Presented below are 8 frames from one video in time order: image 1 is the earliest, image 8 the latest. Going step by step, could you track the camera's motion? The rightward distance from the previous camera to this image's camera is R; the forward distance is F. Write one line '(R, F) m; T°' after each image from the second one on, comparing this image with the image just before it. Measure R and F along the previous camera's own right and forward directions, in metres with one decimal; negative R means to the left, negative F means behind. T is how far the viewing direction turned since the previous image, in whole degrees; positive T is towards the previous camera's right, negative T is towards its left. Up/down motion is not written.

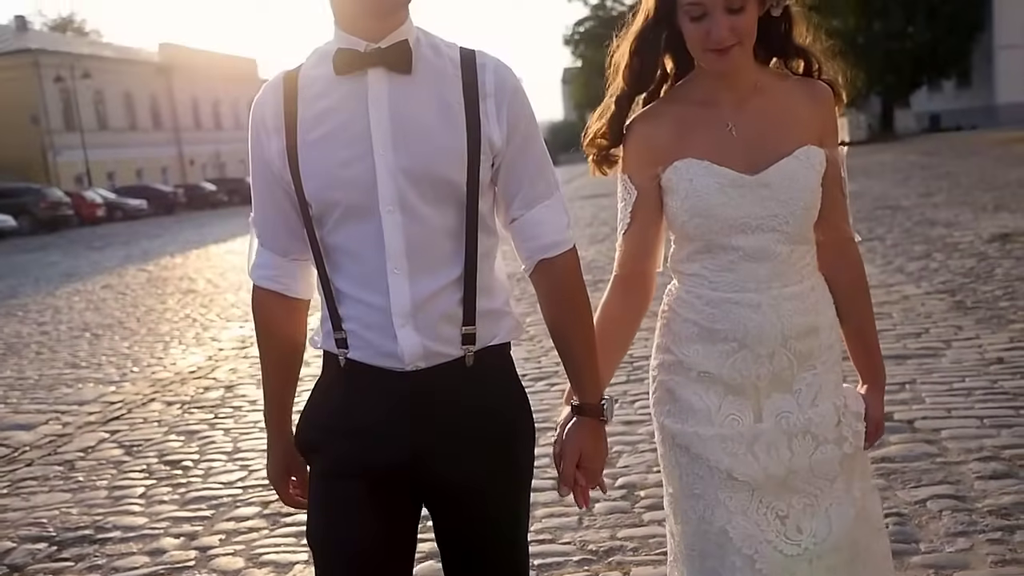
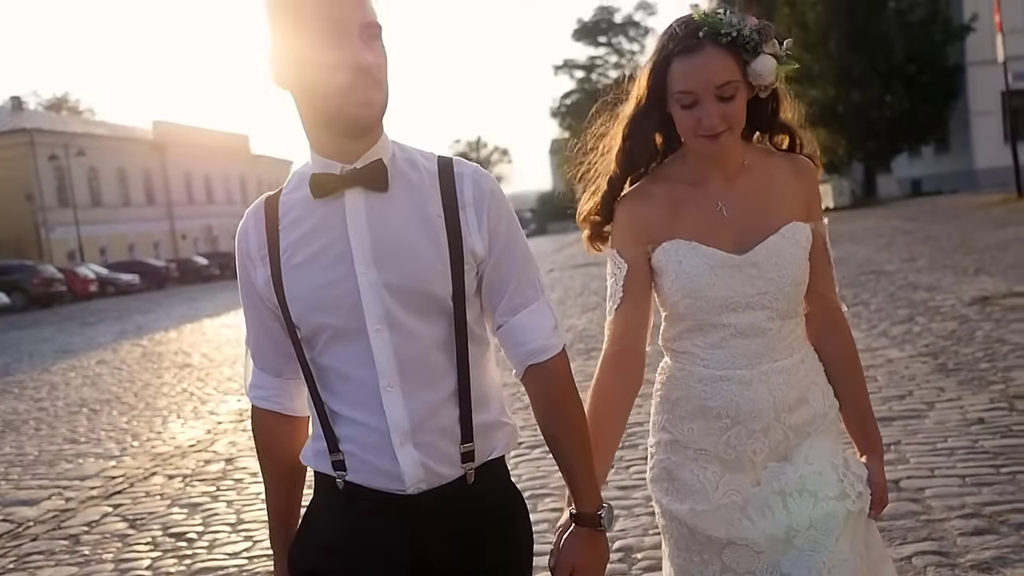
(0.0, -0.2) m; +1°
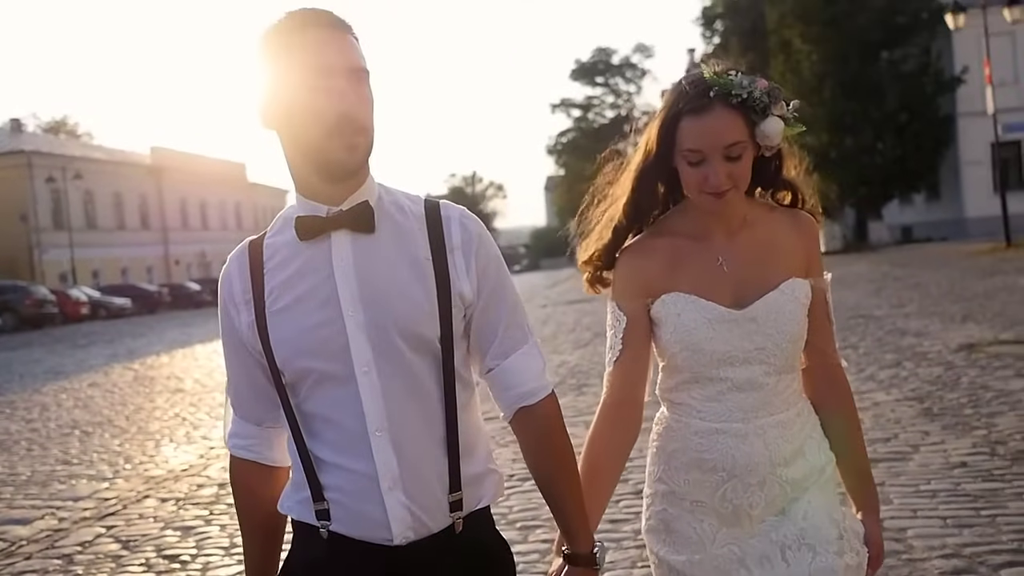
(0.0, -0.1) m; 0°
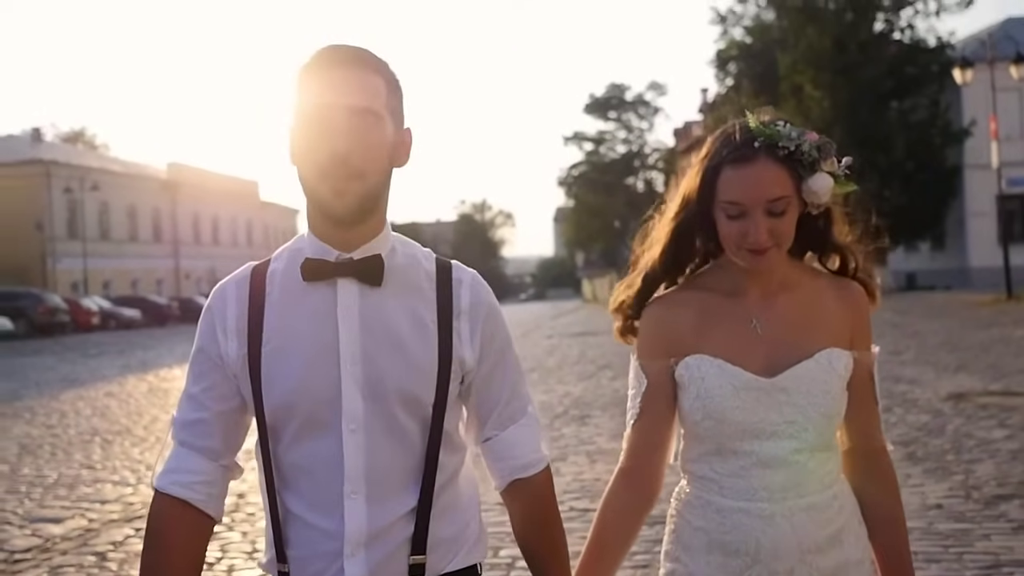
(-0.1, -0.4) m; 0°
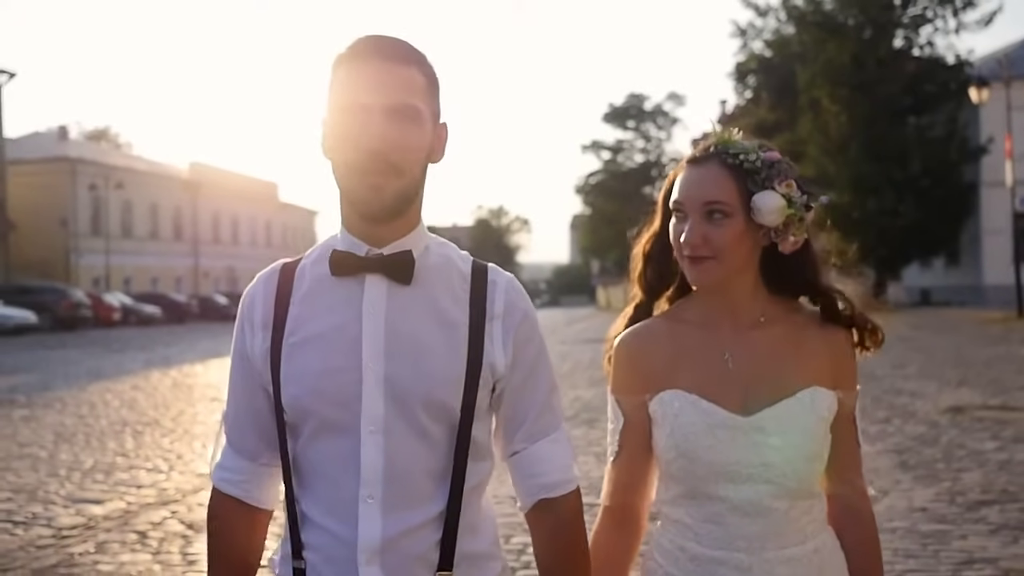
(0.0, -0.4) m; -1°
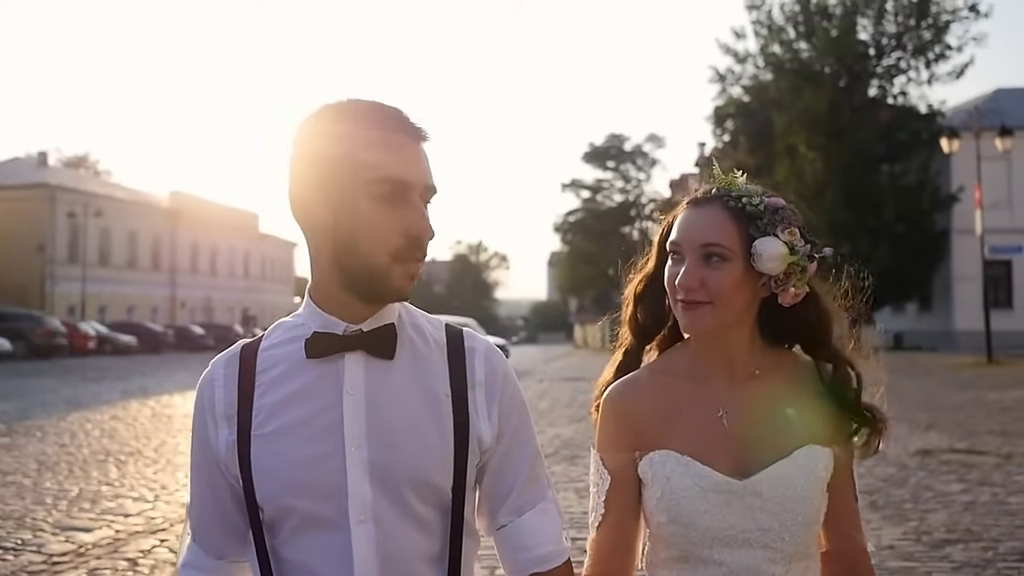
(-0.1, -0.3) m; +1°
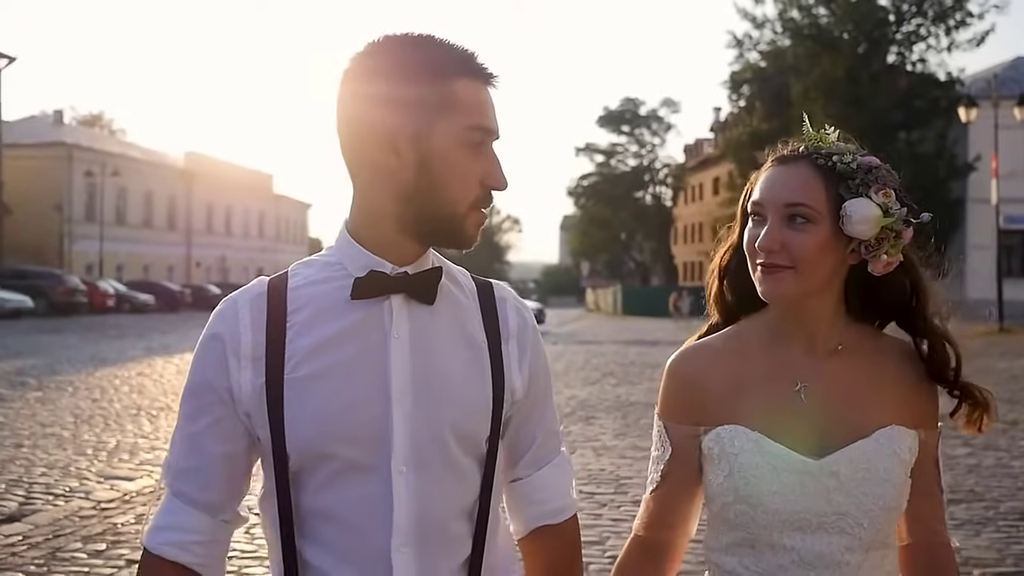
(-0.1, -0.3) m; -1°
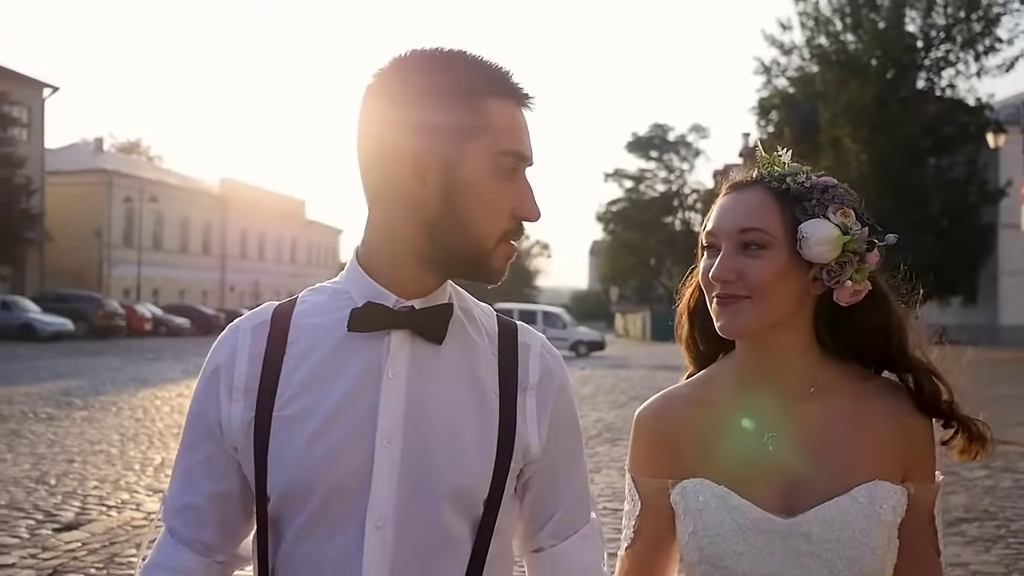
(0.0, -0.4) m; -2°
